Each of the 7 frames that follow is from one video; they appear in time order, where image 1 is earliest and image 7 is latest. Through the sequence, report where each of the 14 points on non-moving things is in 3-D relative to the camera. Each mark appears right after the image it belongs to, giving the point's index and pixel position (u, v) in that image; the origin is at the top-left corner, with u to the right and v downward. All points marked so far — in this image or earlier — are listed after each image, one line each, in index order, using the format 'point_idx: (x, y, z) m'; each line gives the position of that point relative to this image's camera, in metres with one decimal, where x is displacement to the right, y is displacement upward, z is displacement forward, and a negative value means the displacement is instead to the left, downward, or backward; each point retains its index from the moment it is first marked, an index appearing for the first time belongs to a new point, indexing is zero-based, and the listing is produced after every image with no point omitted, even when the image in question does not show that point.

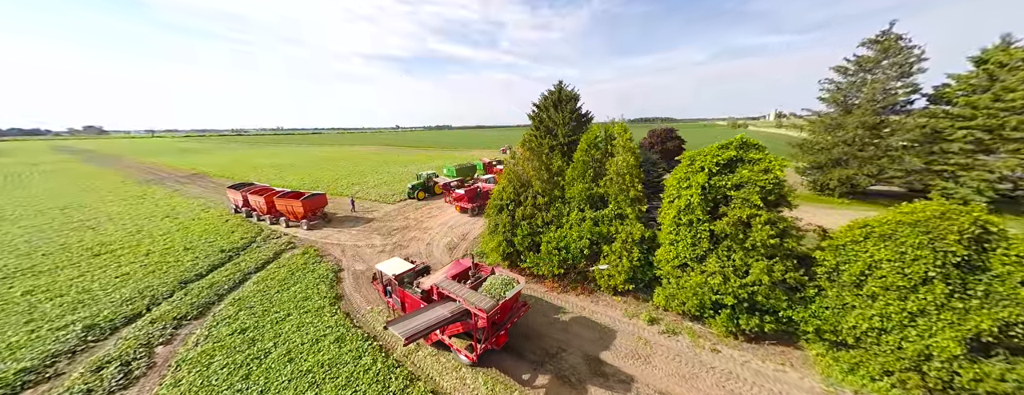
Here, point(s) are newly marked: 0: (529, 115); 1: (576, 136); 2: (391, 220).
0: (+1.3, +5.8, +19.8) m
1: (+4.2, +4.0, +18.1) m
2: (-8.4, -1.6, +19.5) m
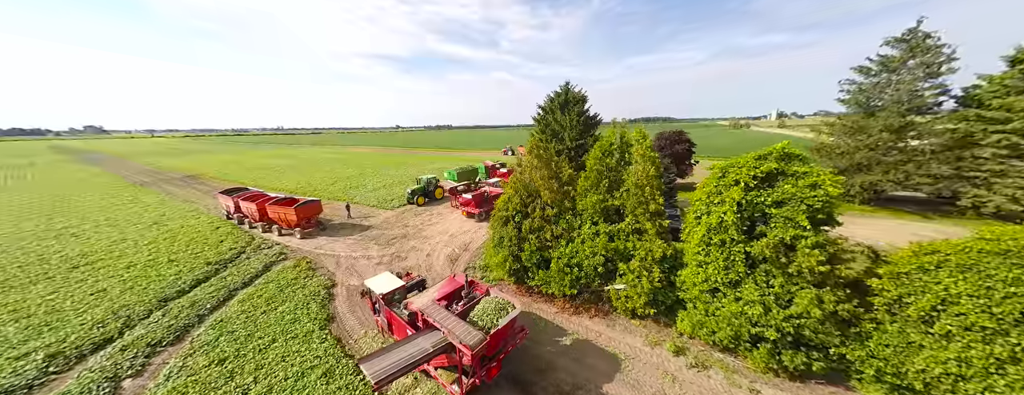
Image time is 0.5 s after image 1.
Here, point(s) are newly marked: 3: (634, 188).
0: (+1.6, +5.3, +18.9) m
1: (+4.5, +3.5, +17.2) m
2: (-8.2, -2.0, +18.6) m
3: (+4.0, +0.3, +9.3) m
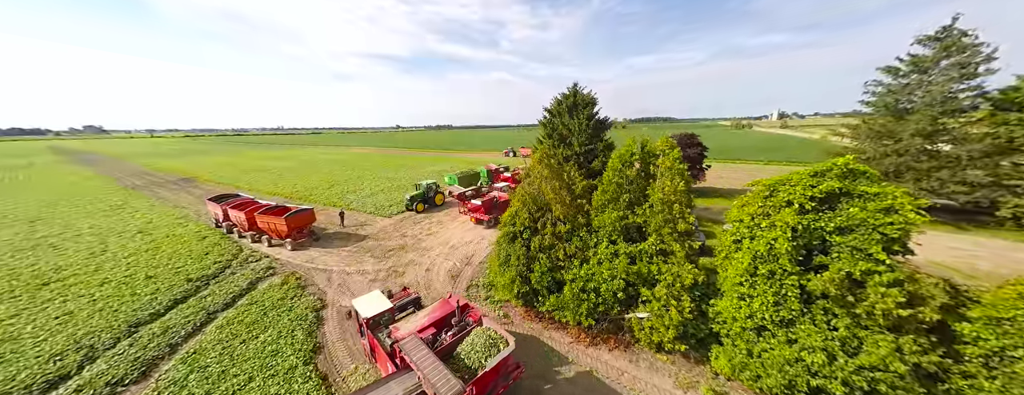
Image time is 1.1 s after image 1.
0: (+1.8, +4.8, +17.8) m
1: (+4.8, +3.0, +16.1) m
2: (-7.9, -2.5, +17.5) m
3: (+4.3, -0.2, +8.2) m
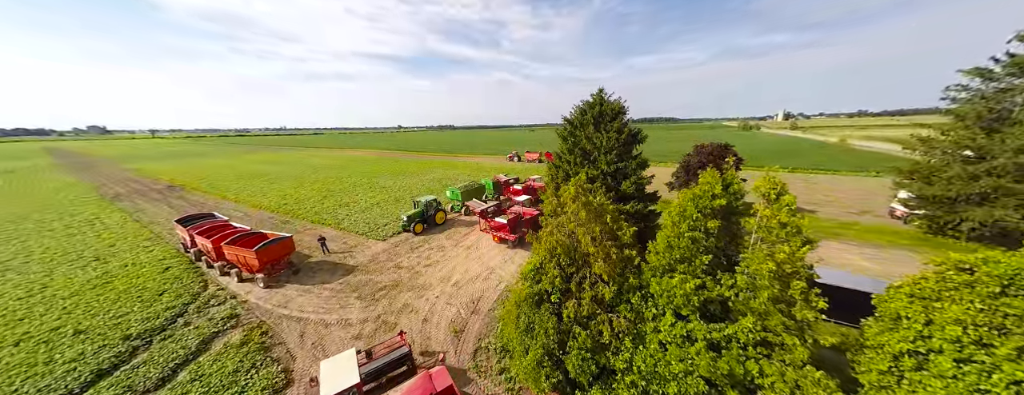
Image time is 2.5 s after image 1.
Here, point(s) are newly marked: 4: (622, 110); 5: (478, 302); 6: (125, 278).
0: (+2.6, +3.4, +15.1) m
1: (+5.5, +1.7, +13.4) m
2: (-7.2, -3.9, +14.9) m
3: (+5.0, -1.6, +5.5) m
4: (+5.5, +4.3, +13.9) m
5: (-1.5, -4.5, +12.1) m
6: (-20.1, -4.2, +14.4) m
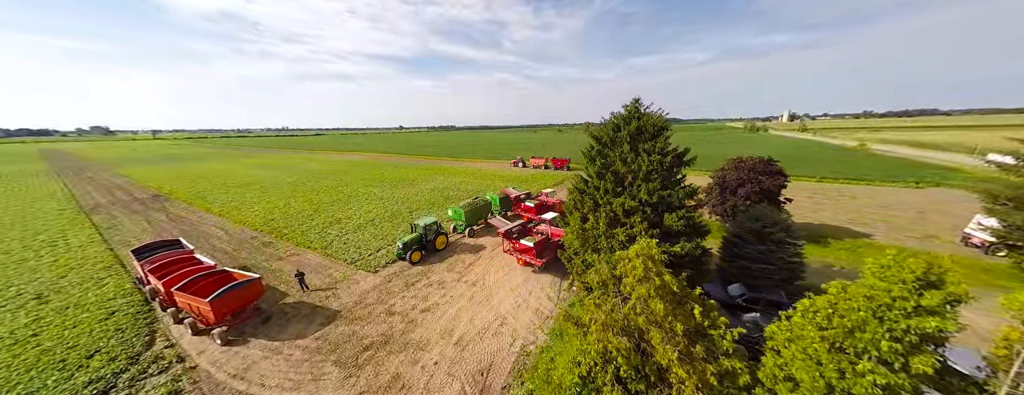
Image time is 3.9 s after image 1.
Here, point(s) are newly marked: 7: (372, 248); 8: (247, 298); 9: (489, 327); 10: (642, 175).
0: (+3.3, +2.0, +12.5) m
1: (+6.2, +0.2, +10.8) m
2: (-6.5, -5.3, +12.3) m
3: (+5.6, -3.0, +2.8) m
4: (+6.2, +2.9, +11.2) m
5: (-0.8, -6.0, +9.5) m
6: (-19.4, -5.6, +11.9) m
7: (-9.6, -3.4, +18.8) m
8: (-11.0, -4.2, +11.7) m
9: (-1.0, -5.3, +11.5) m
10: (+5.1, +0.9, +10.9) m
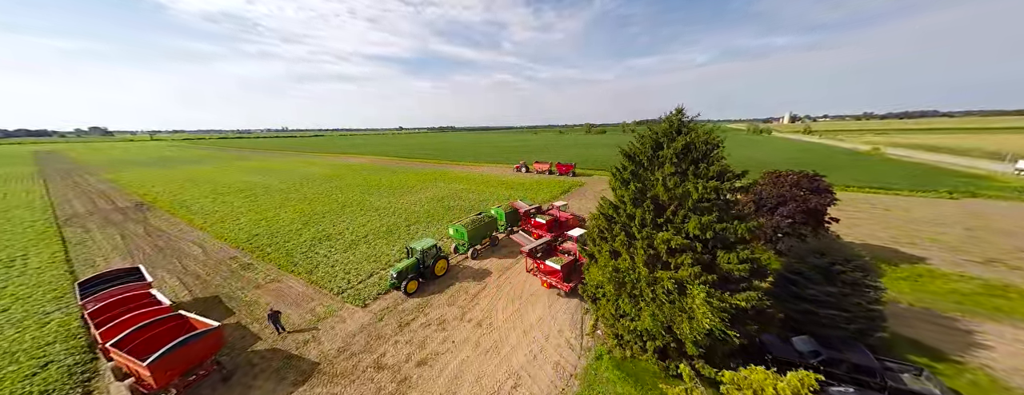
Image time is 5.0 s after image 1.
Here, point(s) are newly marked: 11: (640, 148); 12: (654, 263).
0: (+3.8, +0.9, +10.3) m
1: (+6.7, -0.9, +8.6) m
2: (-5.9, -6.4, +10.1) m
3: (+6.1, -4.1, +0.6) m
4: (+6.7, +1.8, +9.0) m
5: (-0.3, -7.1, +7.3) m
6: (-18.8, -6.6, +9.7) m
7: (-9.1, -4.5, +16.6) m
8: (-10.5, -5.3, +9.5) m
9: (-0.4, -6.4, +9.4) m
10: (+5.6, -0.2, +8.8) m
11: (+4.5, +1.8, +9.9) m
12: (+4.7, -2.2, +9.3) m
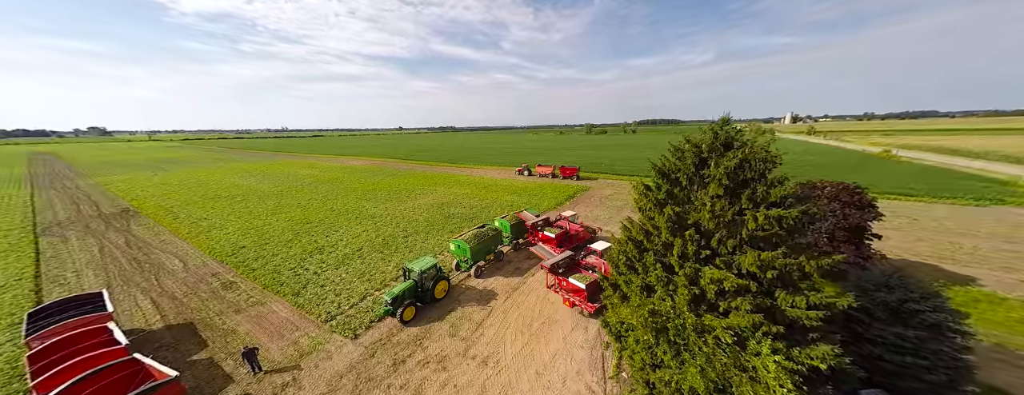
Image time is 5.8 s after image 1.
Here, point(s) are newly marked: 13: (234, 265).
0: (+4.2, +0.1, +8.7) m
1: (+7.1, -1.7, +7.0) m
2: (-5.5, -7.1, +8.5) m
3: (+6.6, -4.8, -0.9) m
4: (+7.2, +1.0, +7.4) m
5: (+0.2, -7.8, +5.7) m
6: (-18.4, -7.4, +8.1) m
7: (-8.6, -5.3, +15.0) m
8: (-10.1, -6.0, +7.9) m
9: (0.0, -7.2, +7.8) m
10: (+6.0, -1.0, +7.2) m
11: (+4.9, +1.0, +8.3) m
12: (+5.2, -2.9, +7.7) m
13: (-19.3, -4.6, +19.4) m
